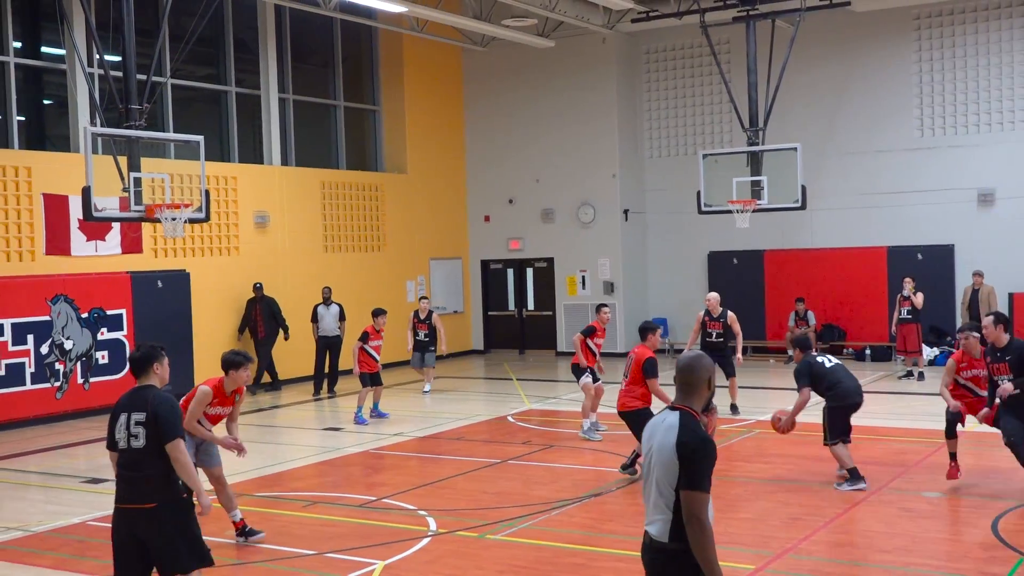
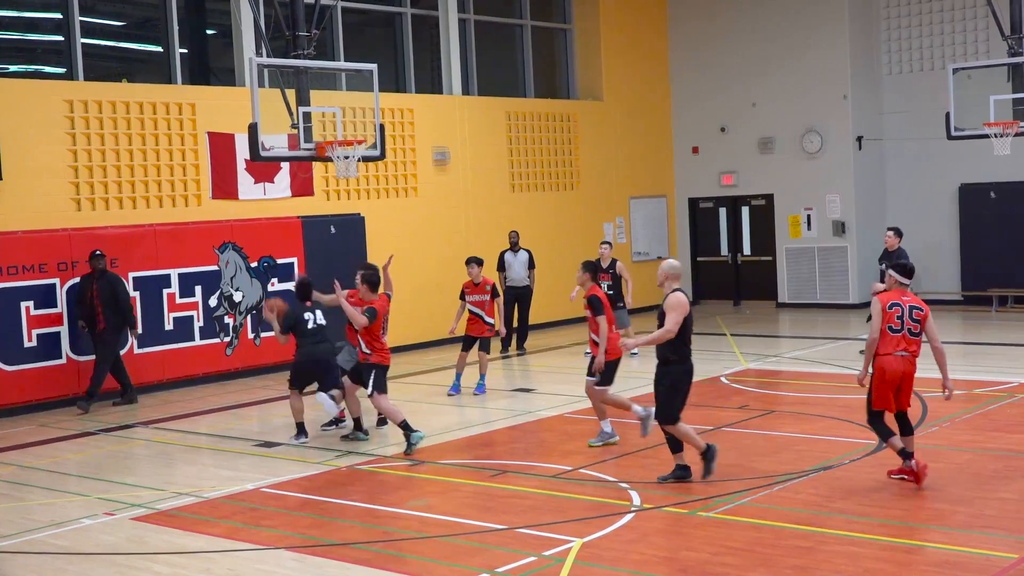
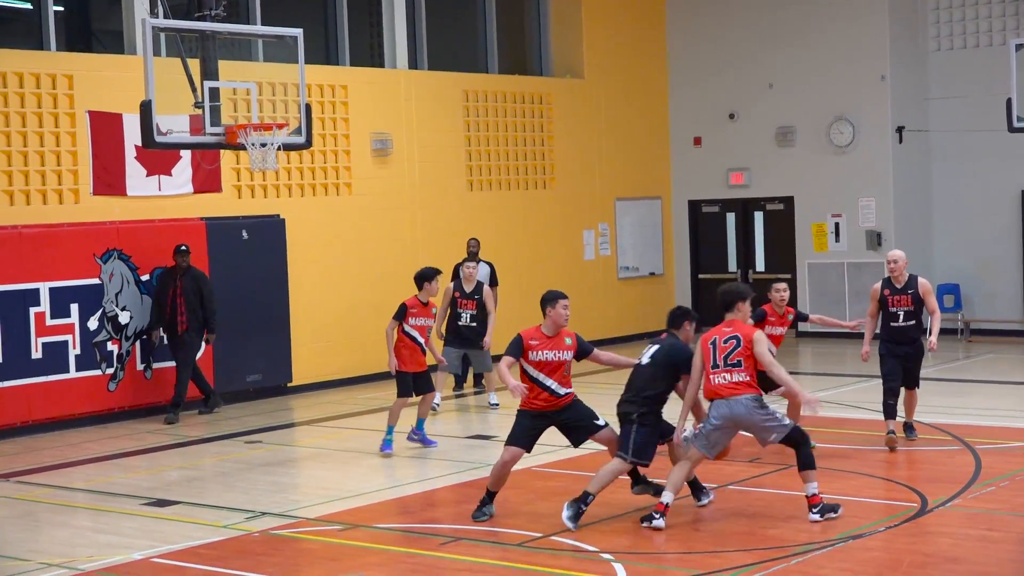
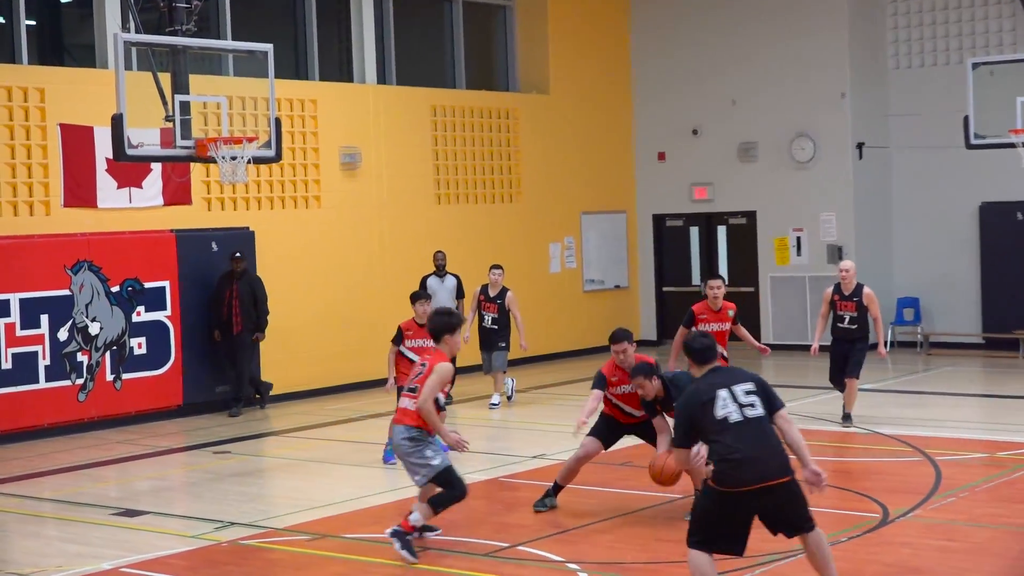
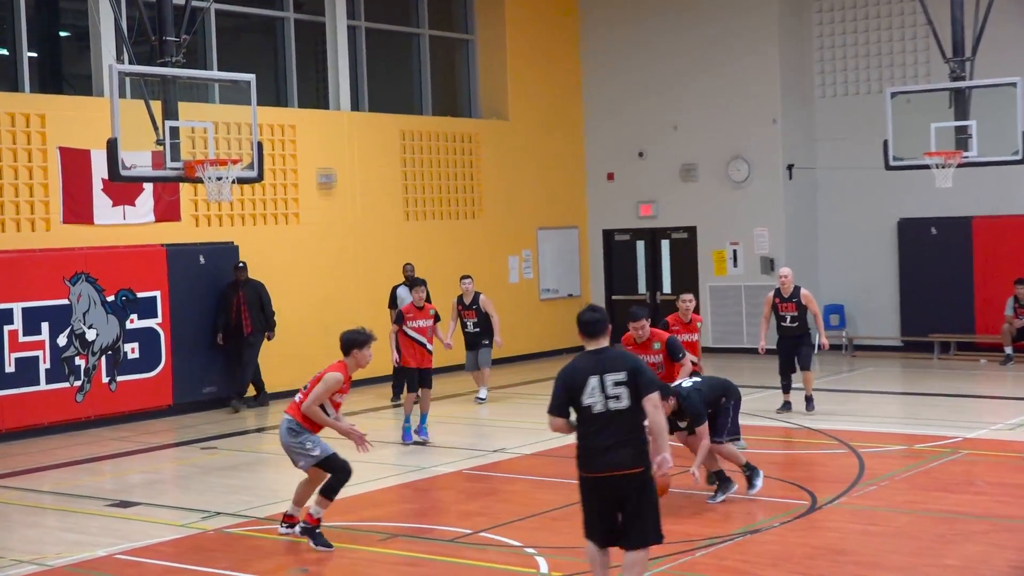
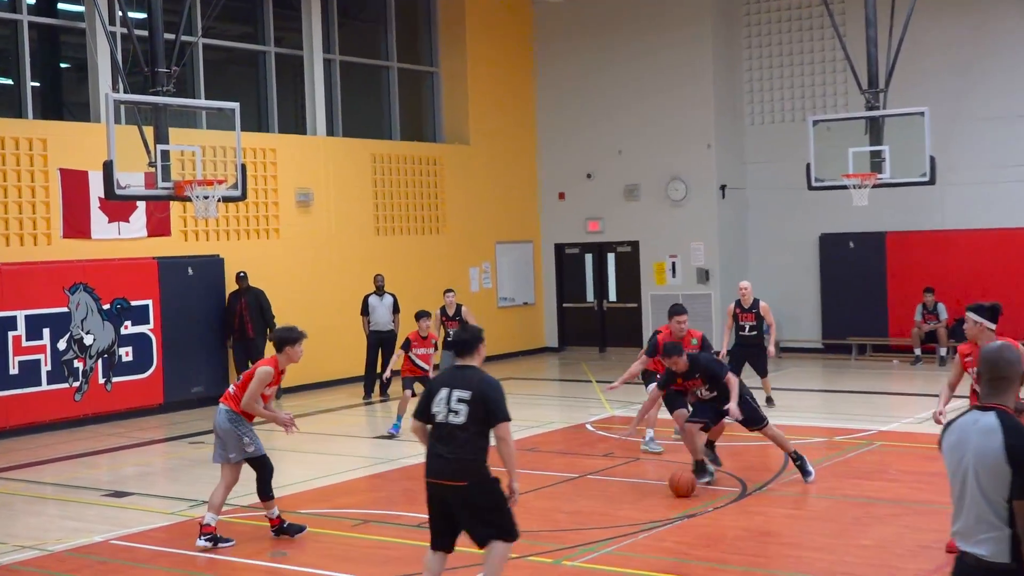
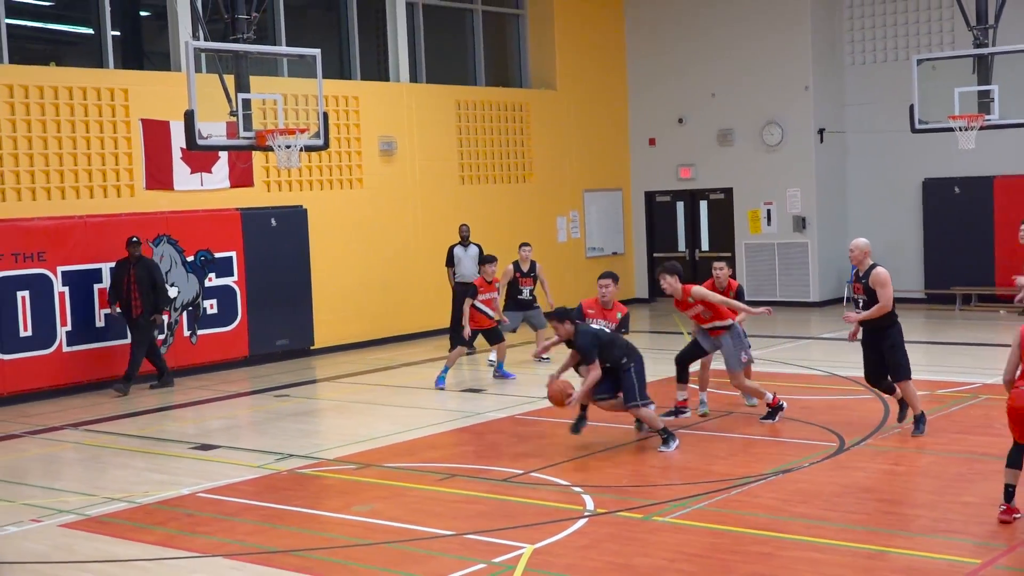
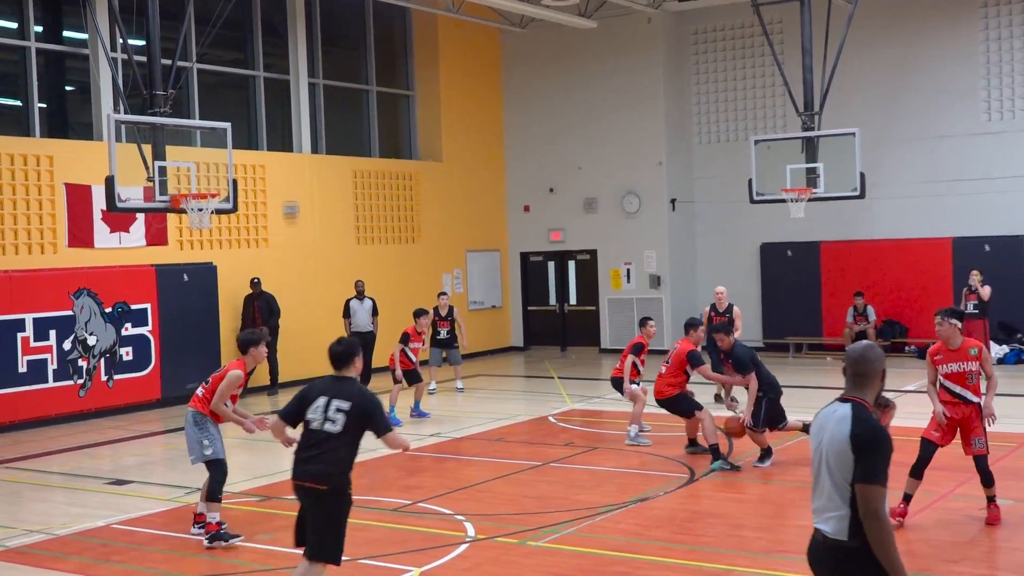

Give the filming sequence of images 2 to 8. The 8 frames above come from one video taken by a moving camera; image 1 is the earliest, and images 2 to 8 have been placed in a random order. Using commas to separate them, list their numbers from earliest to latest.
8, 6, 5, 4, 3, 7, 2
